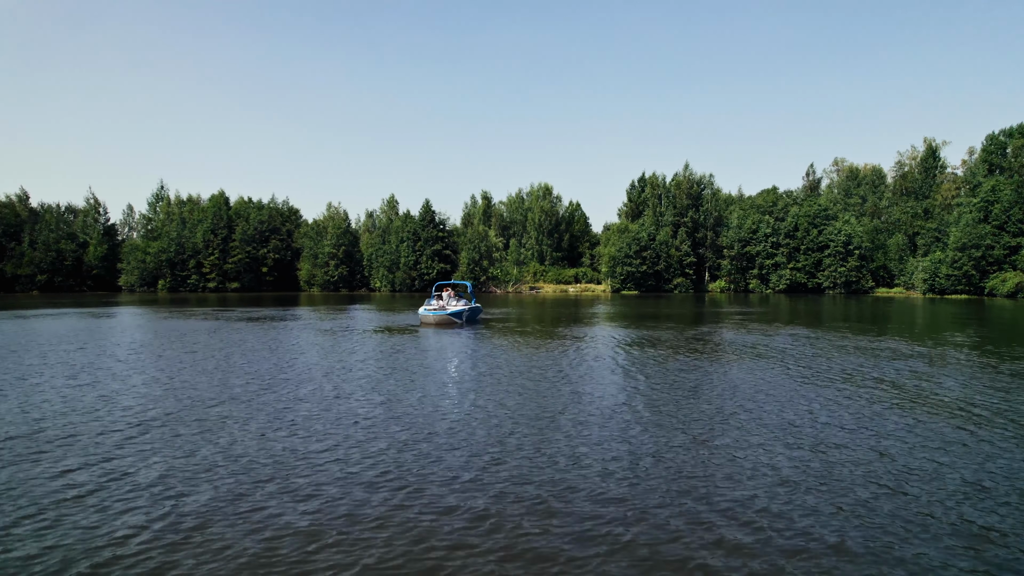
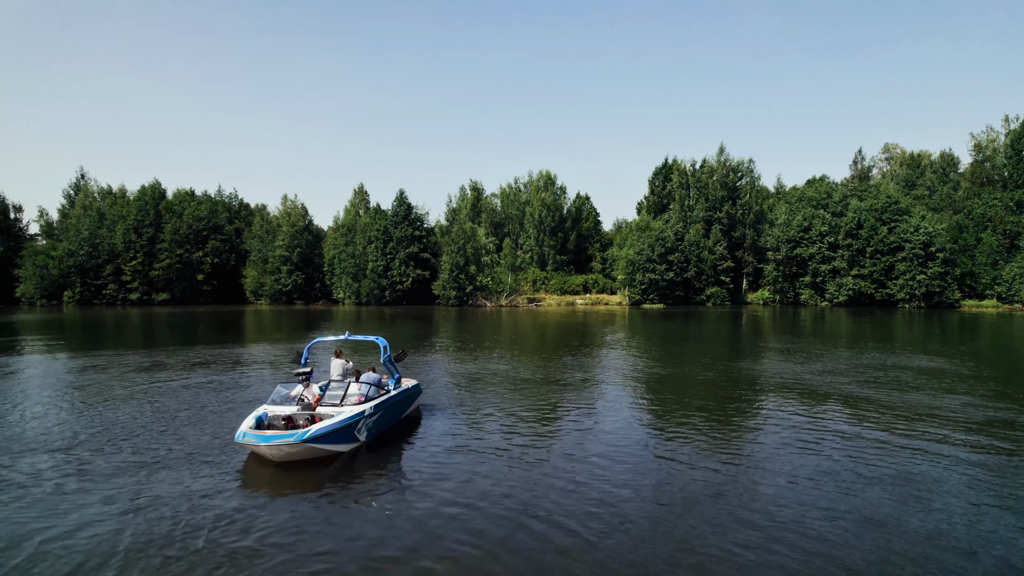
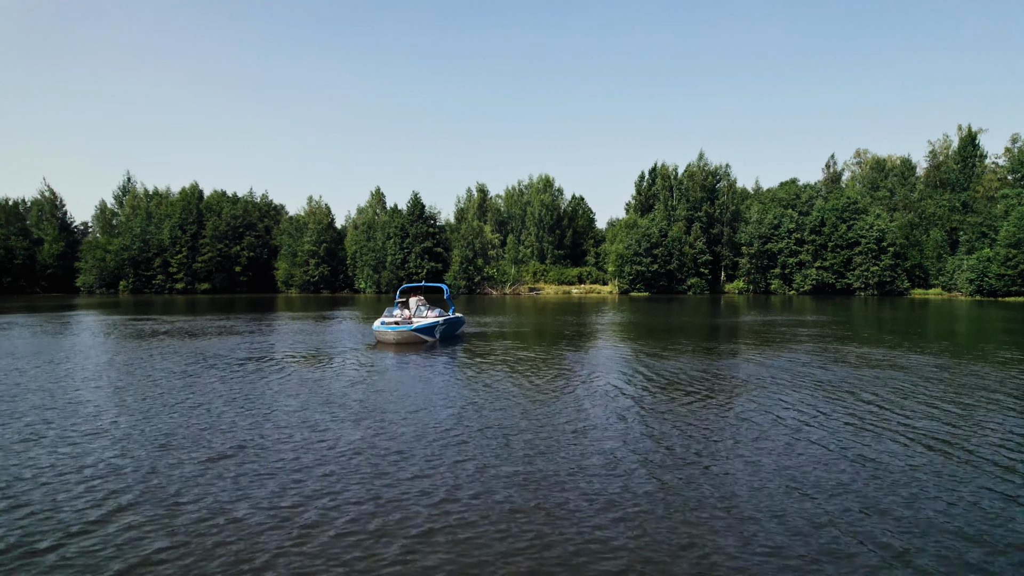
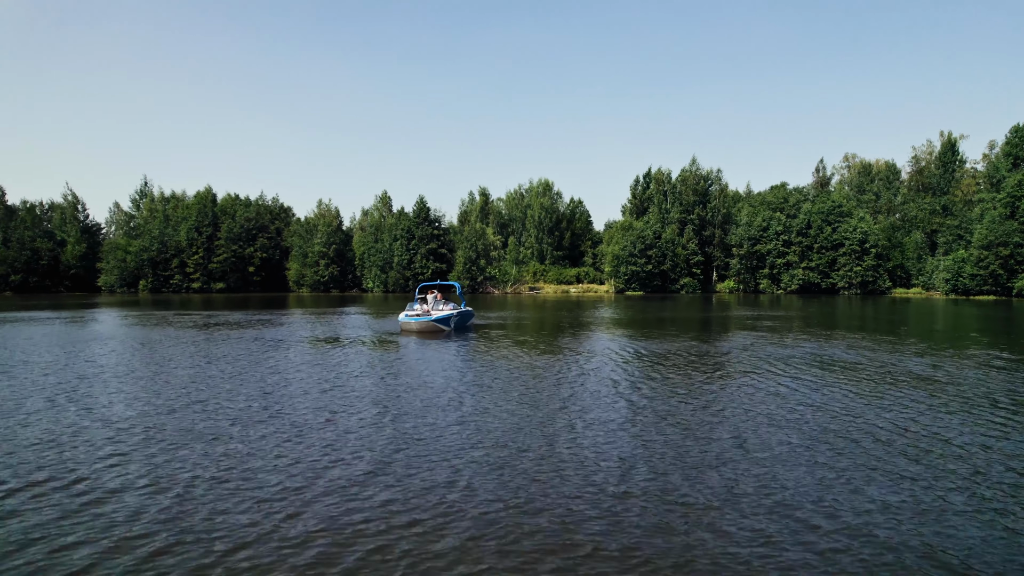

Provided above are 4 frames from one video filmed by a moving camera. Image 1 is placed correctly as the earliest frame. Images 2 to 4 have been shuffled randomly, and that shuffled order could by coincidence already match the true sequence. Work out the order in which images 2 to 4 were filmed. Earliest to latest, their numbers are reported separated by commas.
4, 3, 2
